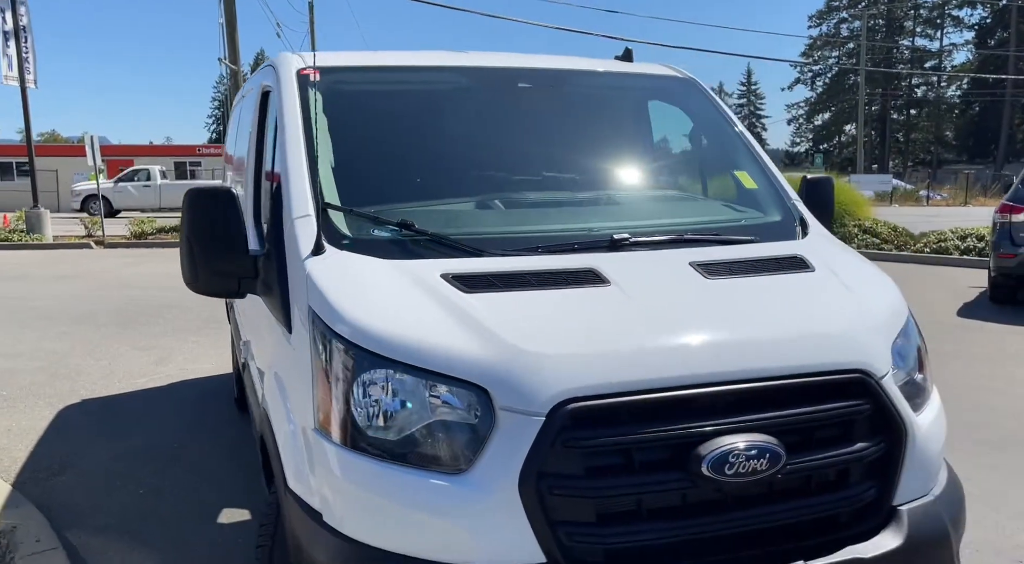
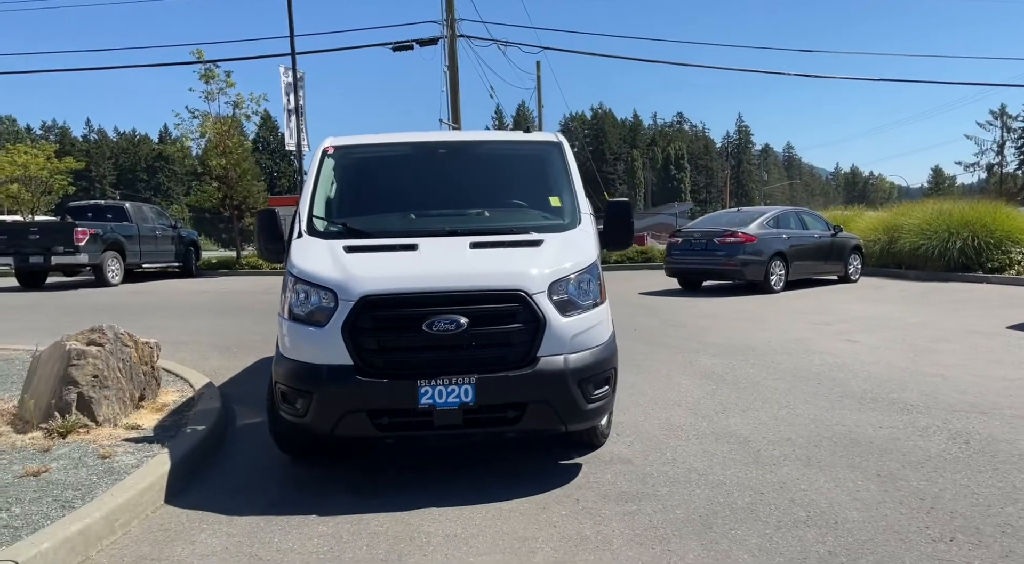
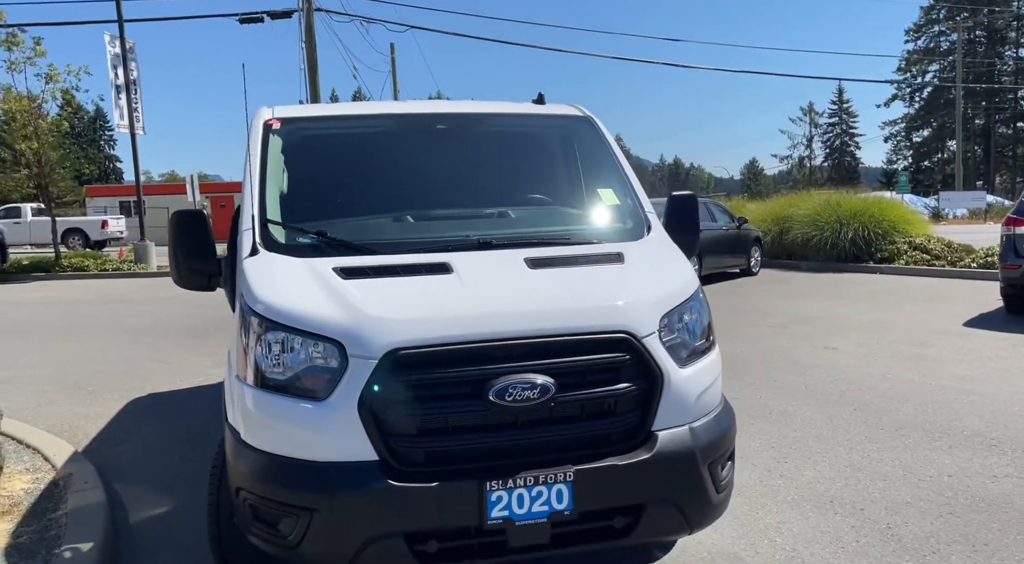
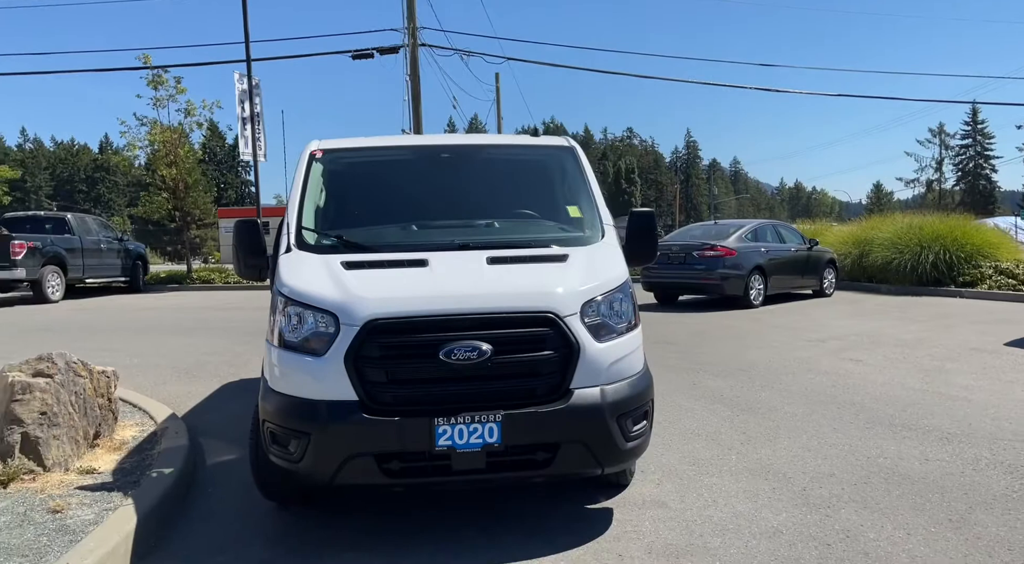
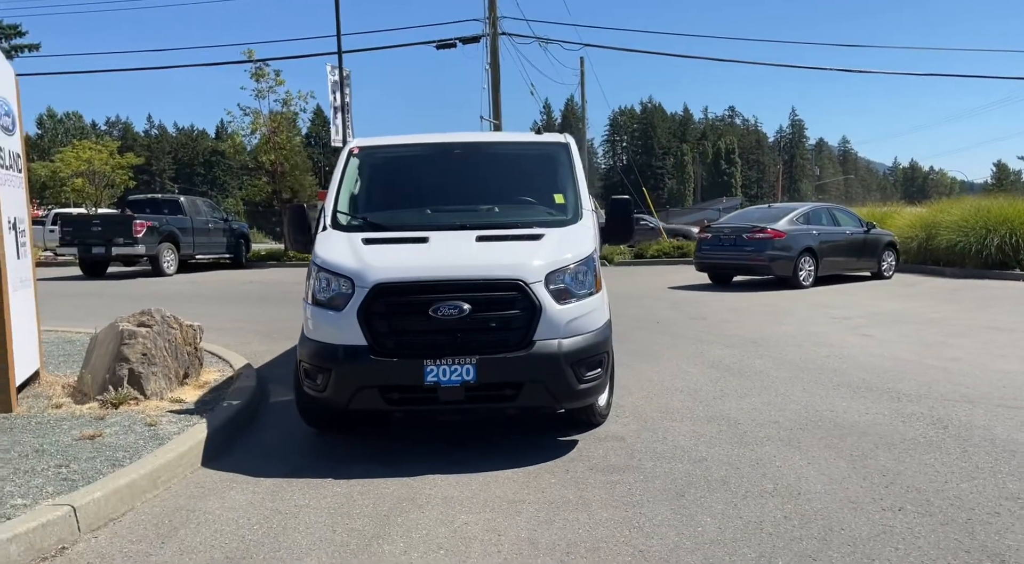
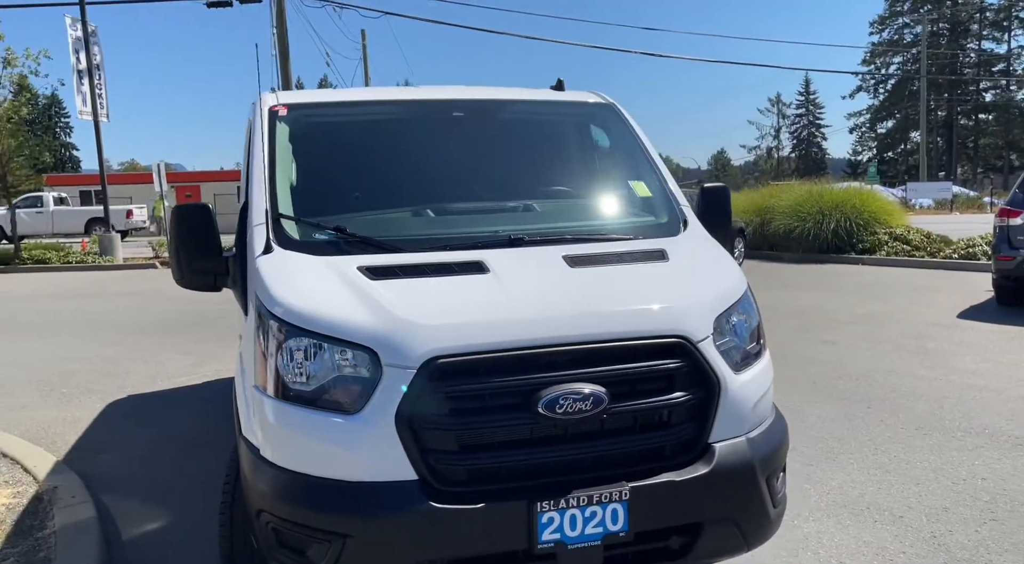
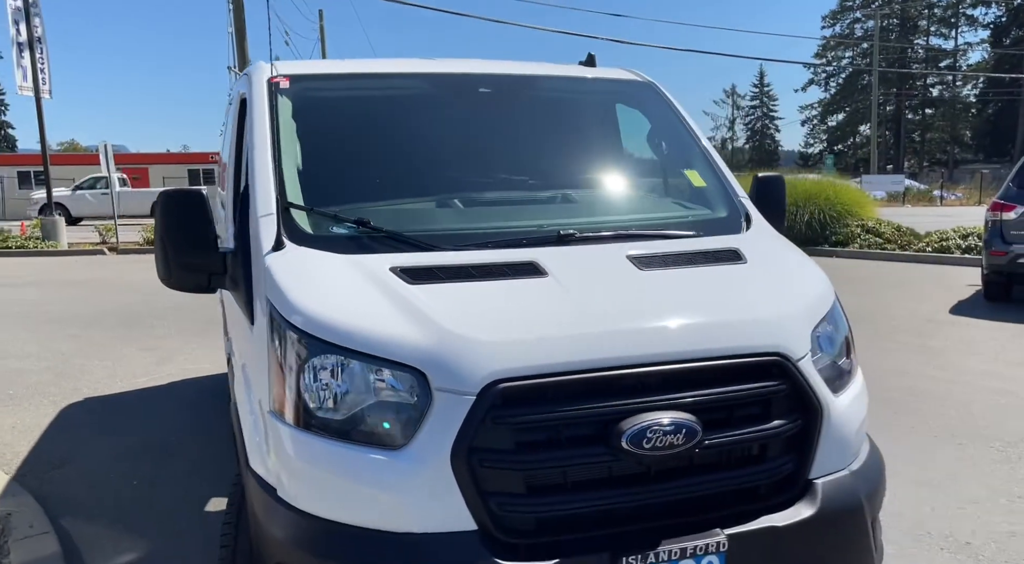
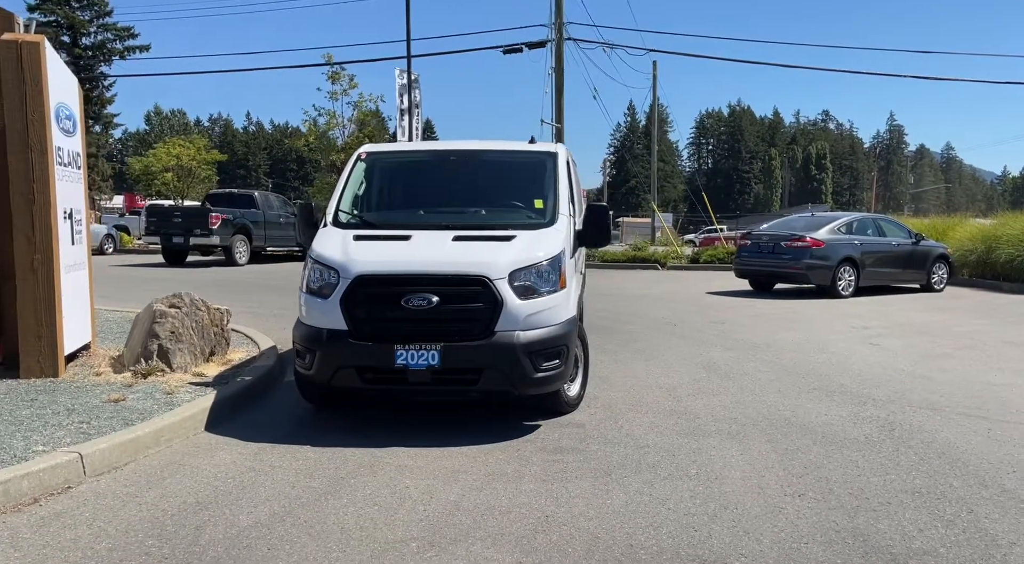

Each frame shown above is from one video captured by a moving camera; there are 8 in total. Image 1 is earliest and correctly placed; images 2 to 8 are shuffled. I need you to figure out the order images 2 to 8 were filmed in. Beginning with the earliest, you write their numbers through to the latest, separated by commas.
7, 6, 3, 4, 2, 5, 8
